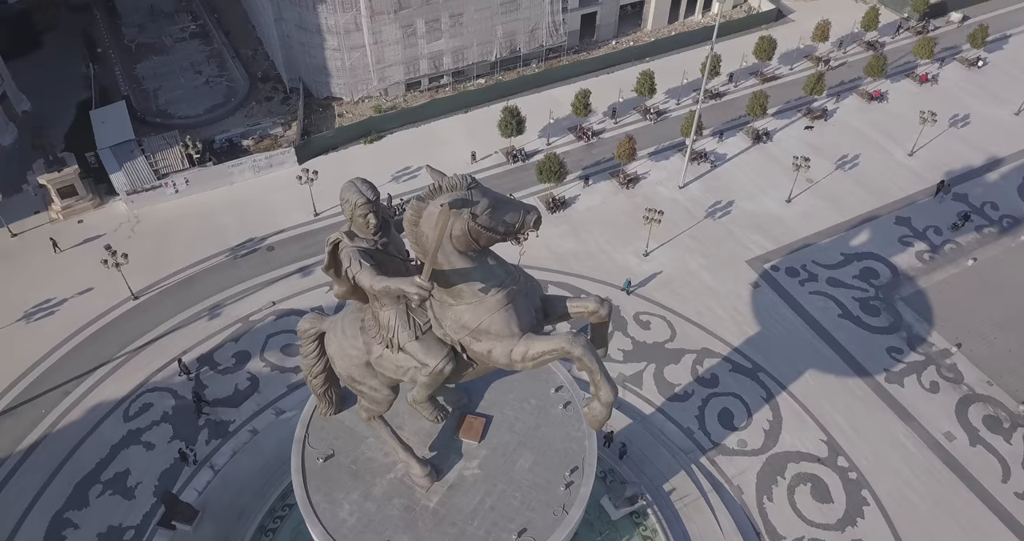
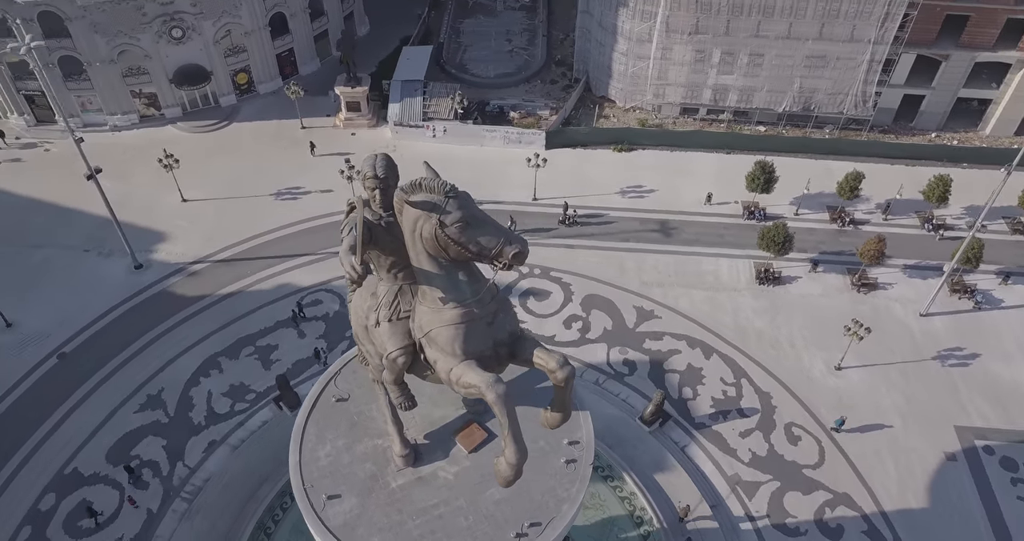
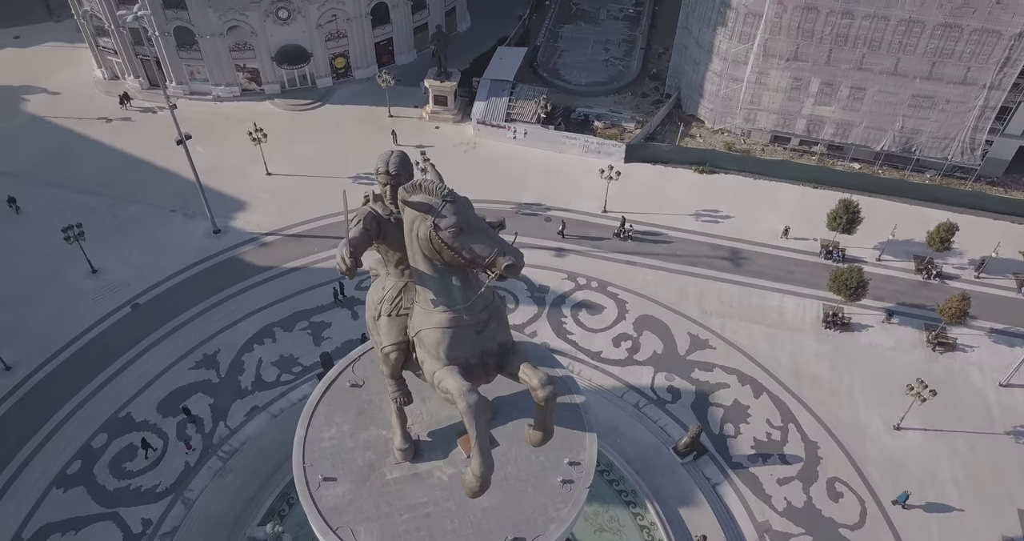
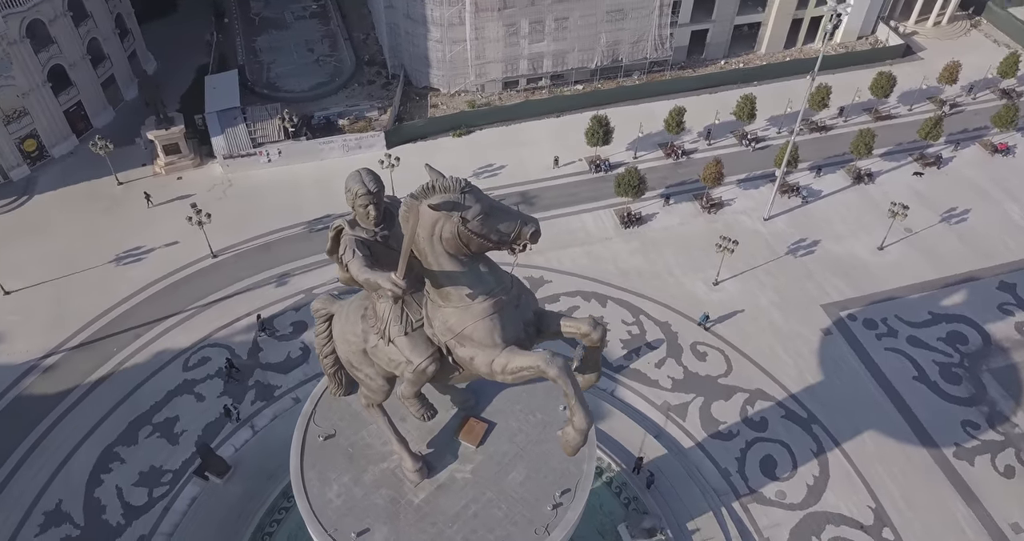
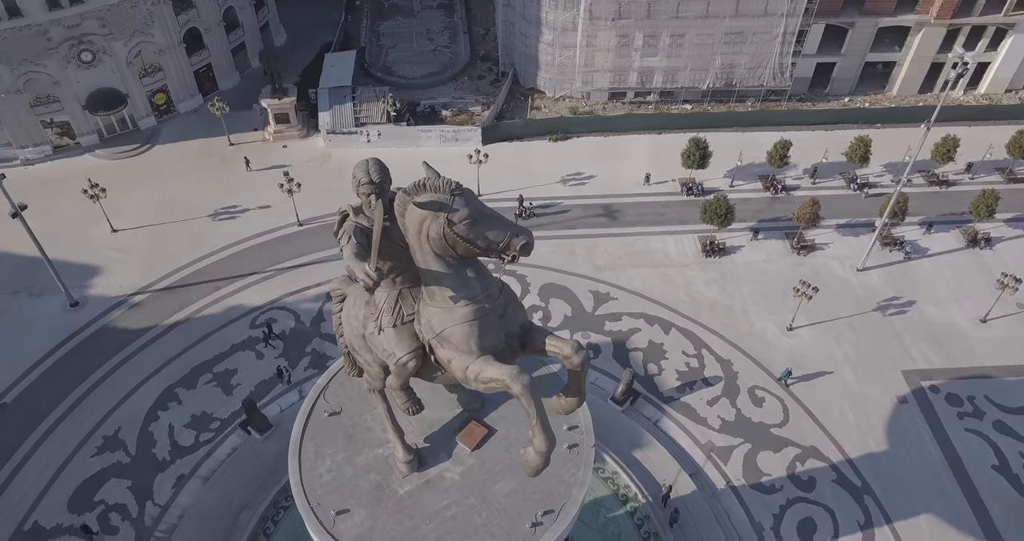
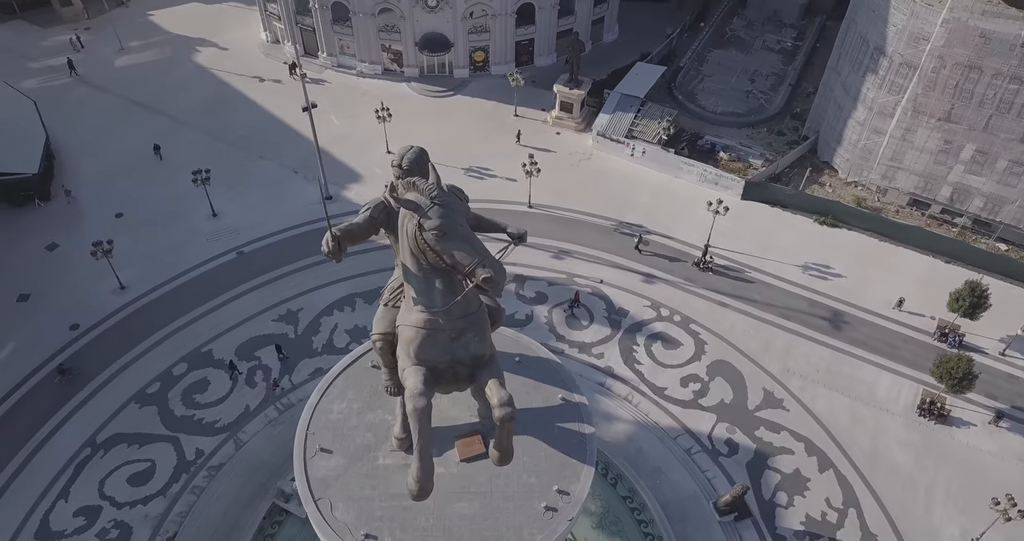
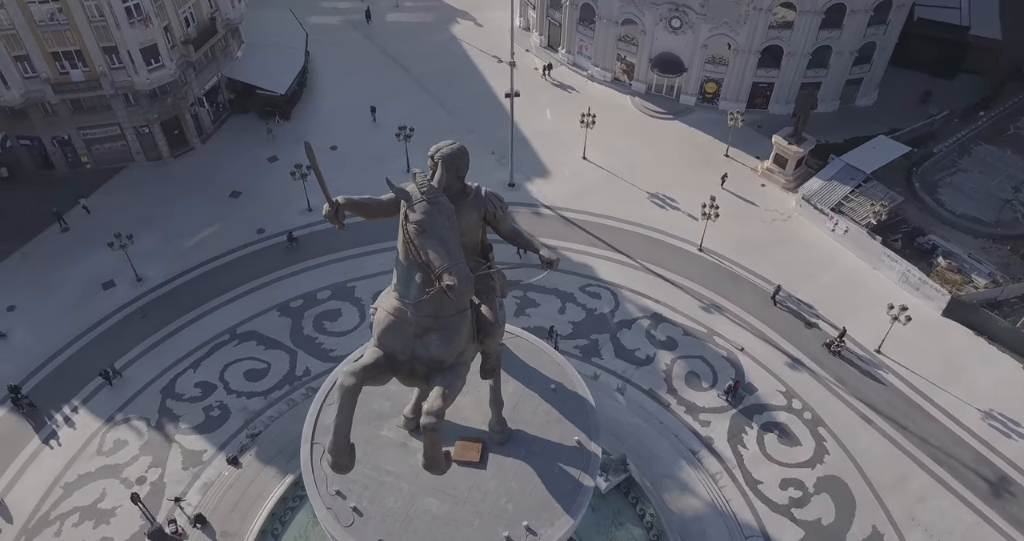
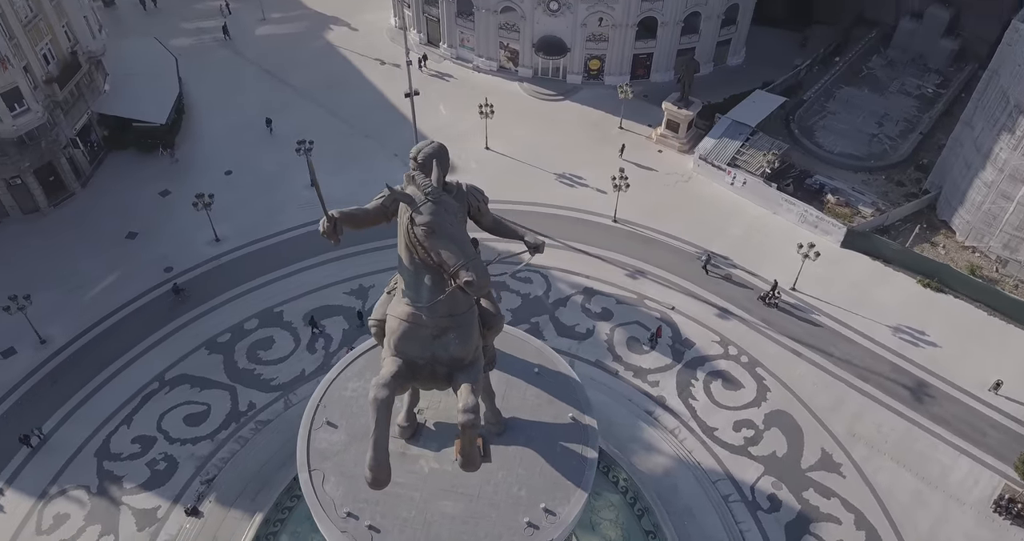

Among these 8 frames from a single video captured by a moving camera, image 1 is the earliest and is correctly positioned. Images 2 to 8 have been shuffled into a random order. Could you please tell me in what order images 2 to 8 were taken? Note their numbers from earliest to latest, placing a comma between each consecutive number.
4, 5, 2, 3, 6, 8, 7
